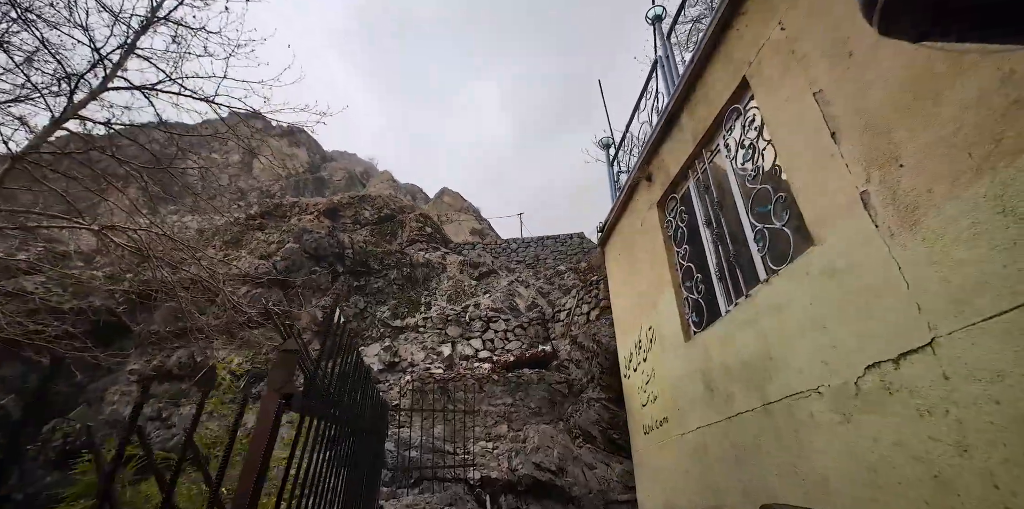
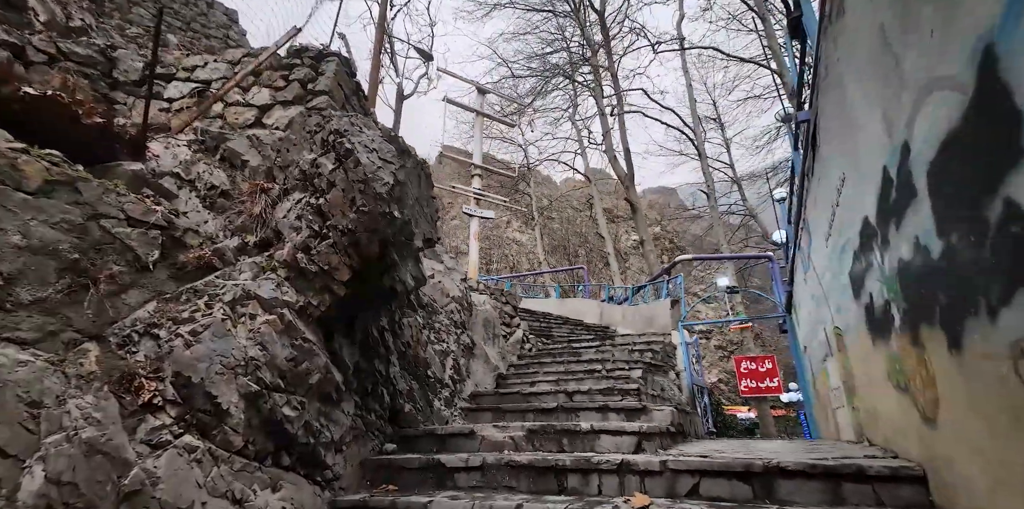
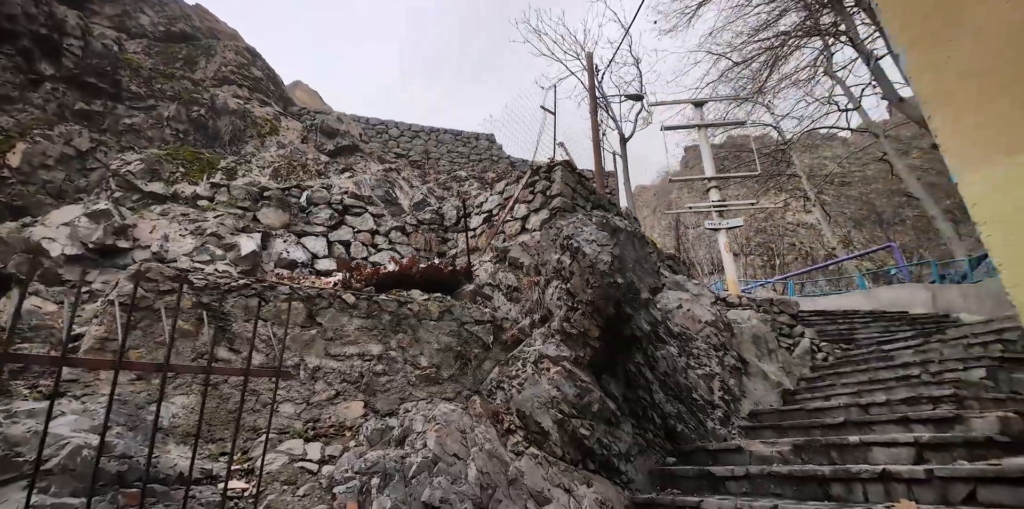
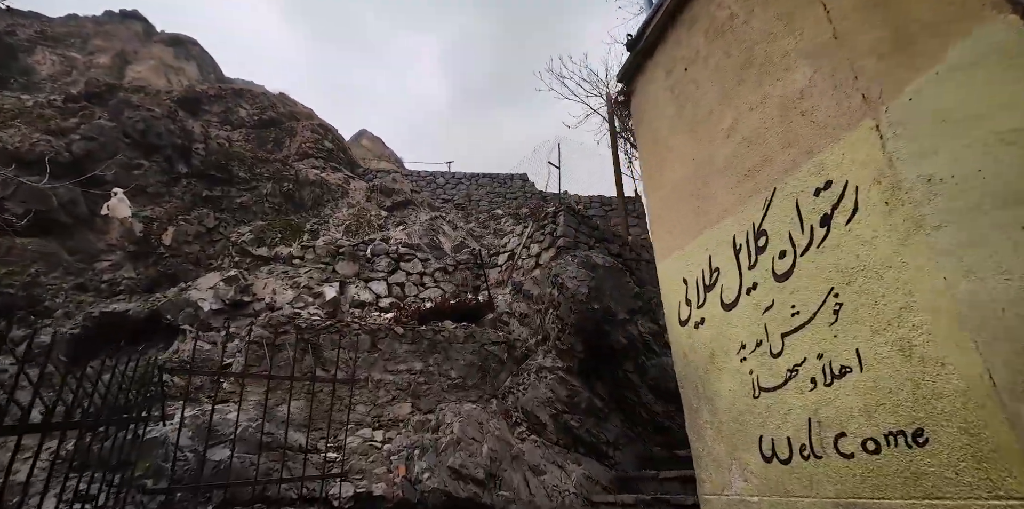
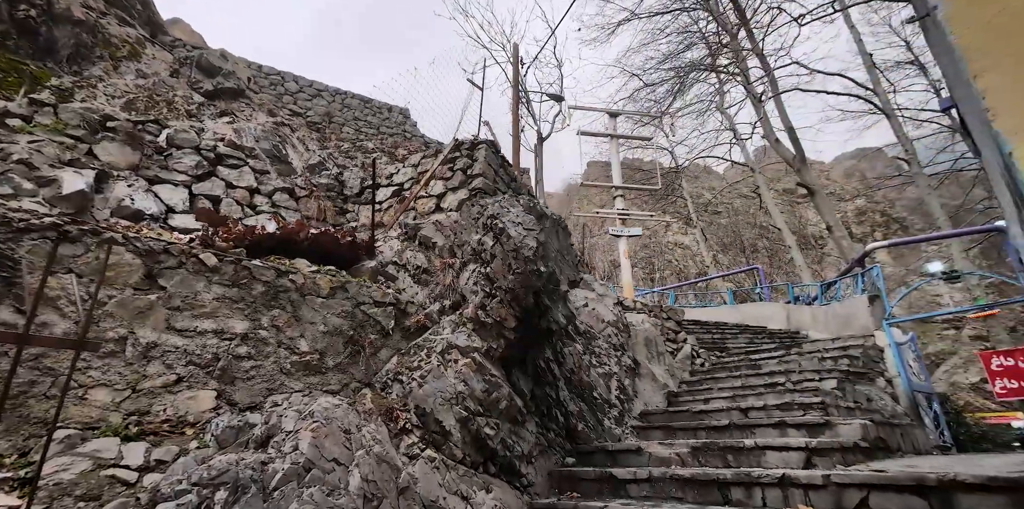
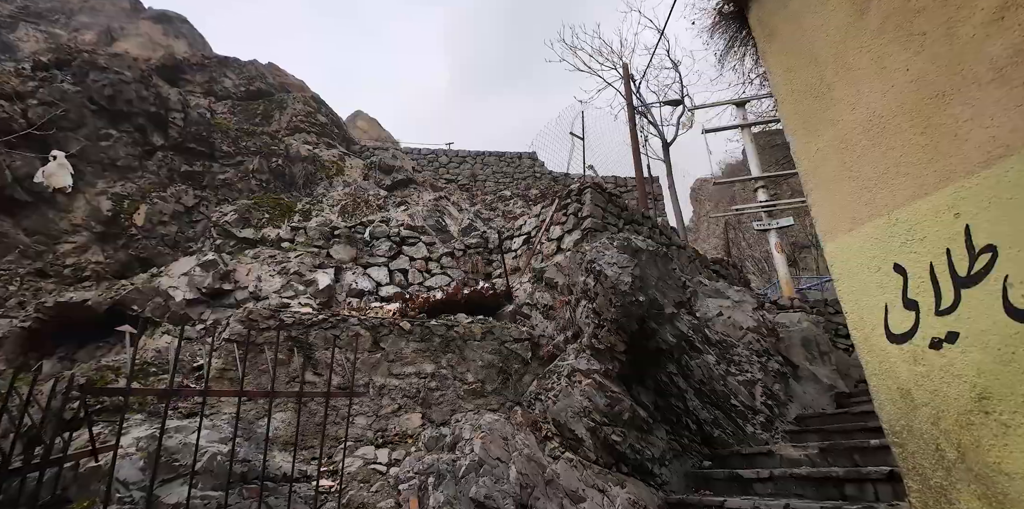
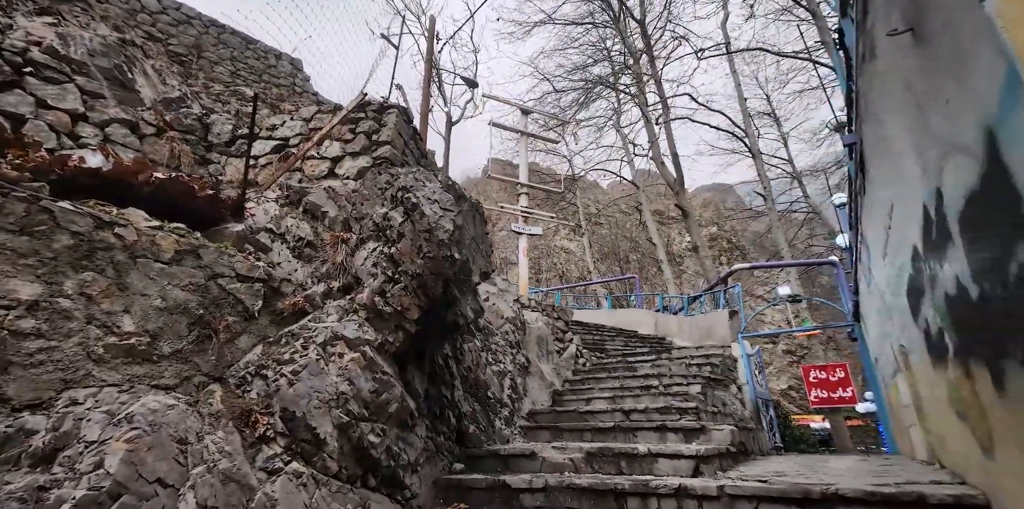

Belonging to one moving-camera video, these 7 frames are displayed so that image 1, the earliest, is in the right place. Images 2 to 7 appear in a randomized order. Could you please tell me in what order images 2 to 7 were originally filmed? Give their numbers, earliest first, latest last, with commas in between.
4, 6, 3, 5, 7, 2
